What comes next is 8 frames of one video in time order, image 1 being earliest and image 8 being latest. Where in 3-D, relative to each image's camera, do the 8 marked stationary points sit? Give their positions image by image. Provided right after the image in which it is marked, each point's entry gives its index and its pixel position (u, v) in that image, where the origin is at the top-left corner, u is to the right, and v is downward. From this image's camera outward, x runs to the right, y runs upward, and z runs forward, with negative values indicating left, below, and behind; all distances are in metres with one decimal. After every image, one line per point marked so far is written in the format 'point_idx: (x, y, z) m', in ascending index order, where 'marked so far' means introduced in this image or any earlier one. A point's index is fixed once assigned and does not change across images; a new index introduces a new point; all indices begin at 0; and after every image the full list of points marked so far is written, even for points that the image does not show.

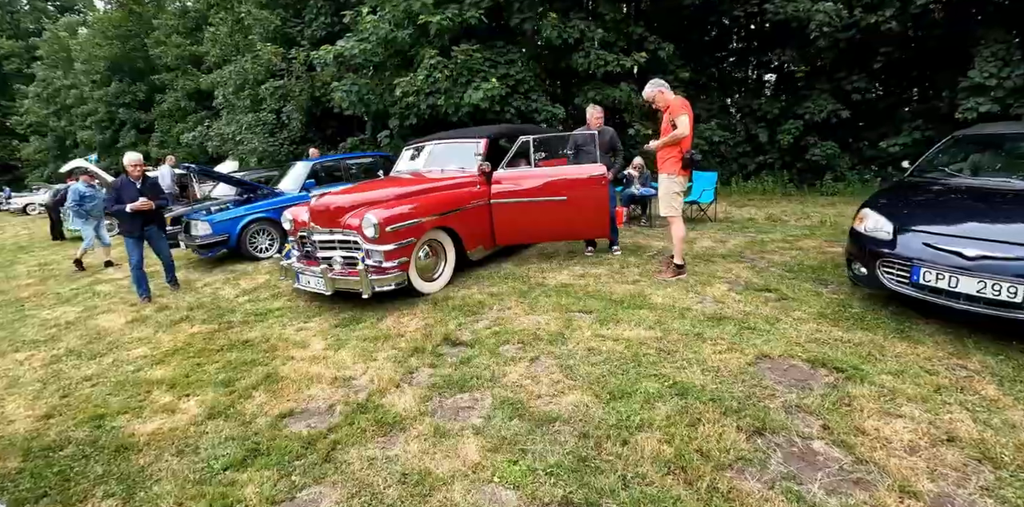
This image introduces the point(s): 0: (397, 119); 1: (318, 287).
0: (-2.9, +3.2, +11.4) m
1: (-1.9, -0.4, +5.0) m
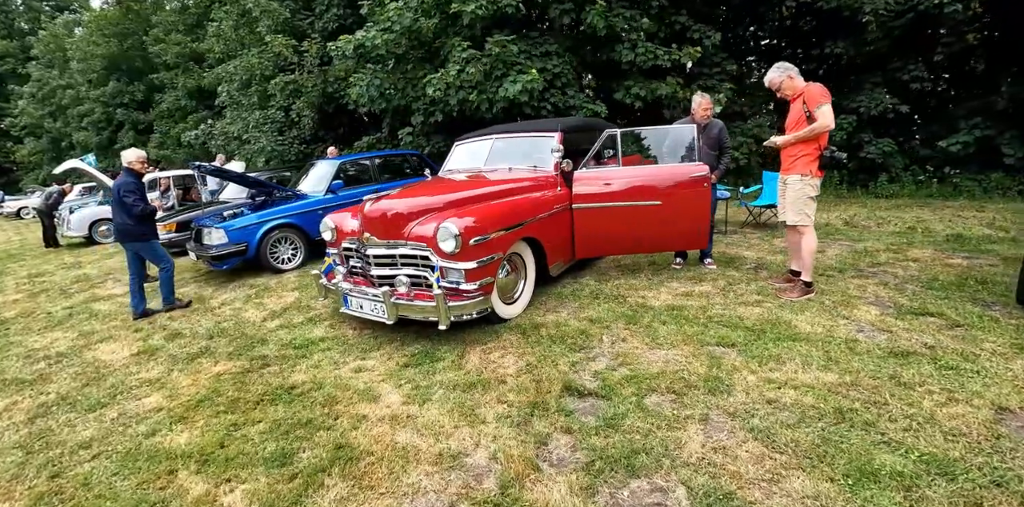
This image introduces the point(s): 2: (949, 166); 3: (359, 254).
0: (-2.0, +3.0, +10.4) m
1: (-1.1, -0.5, +4.0) m
2: (+10.6, +2.1, +11.8) m
3: (-1.3, 0.0, +4.2) m
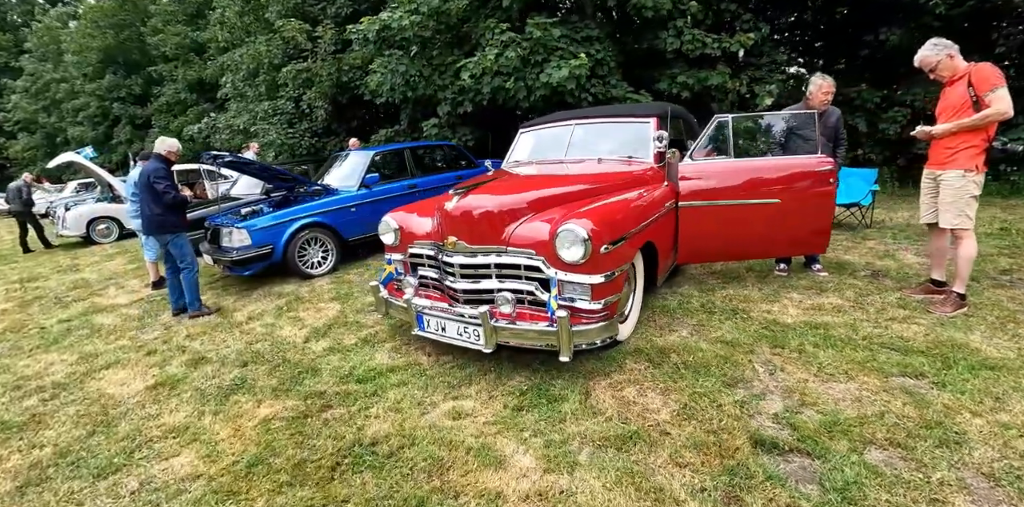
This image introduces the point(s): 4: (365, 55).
0: (-1.3, +2.9, +9.5) m
1: (-0.3, -0.6, +3.1) m
2: (+11.3, +2.1, +11.1) m
3: (-0.5, -0.1, +3.3) m
4: (-3.4, +4.5, +11.0) m
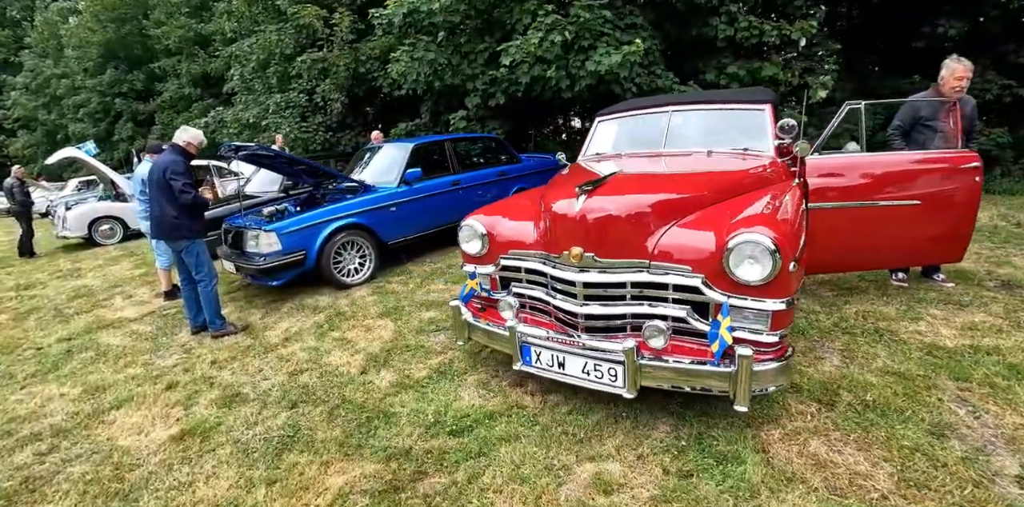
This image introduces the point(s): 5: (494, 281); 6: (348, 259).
0: (-0.6, +2.9, +8.8) m
1: (+0.4, -0.6, +2.4) m
2: (+12.0, +2.0, +10.3) m
3: (+0.2, -0.1, +2.6) m
4: (-2.7, +4.4, +10.2) m
5: (-0.1, -0.2, +2.9) m
6: (-1.6, -0.1, +4.8) m
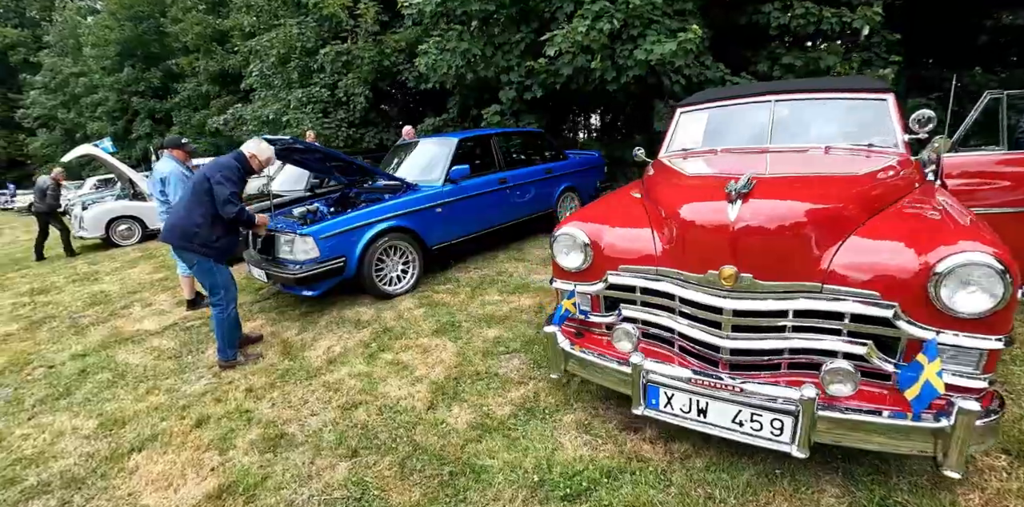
0: (0.0, +2.8, +8.3) m
1: (+0.9, -0.7, +1.9) m
2: (+12.7, +1.9, +9.6) m
3: (+0.7, -0.2, +2.1) m
4: (-2.0, +4.4, +9.8) m
5: (+0.4, -0.2, +2.4) m
6: (-1.1, -0.1, +4.3) m
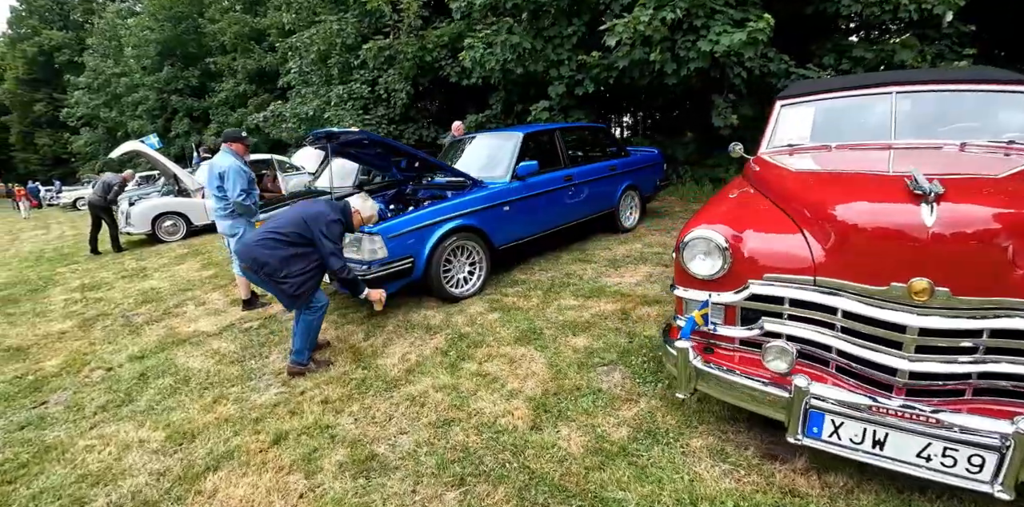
0: (+0.8, +2.8, +8.0) m
1: (+1.4, -0.7, +1.5) m
2: (+13.5, +1.7, +8.7) m
3: (+1.2, -0.2, +1.7) m
4: (-1.1, +4.4, +9.5) m
5: (+0.9, -0.2, +2.0) m
6: (-0.5, -0.1, +4.0) m
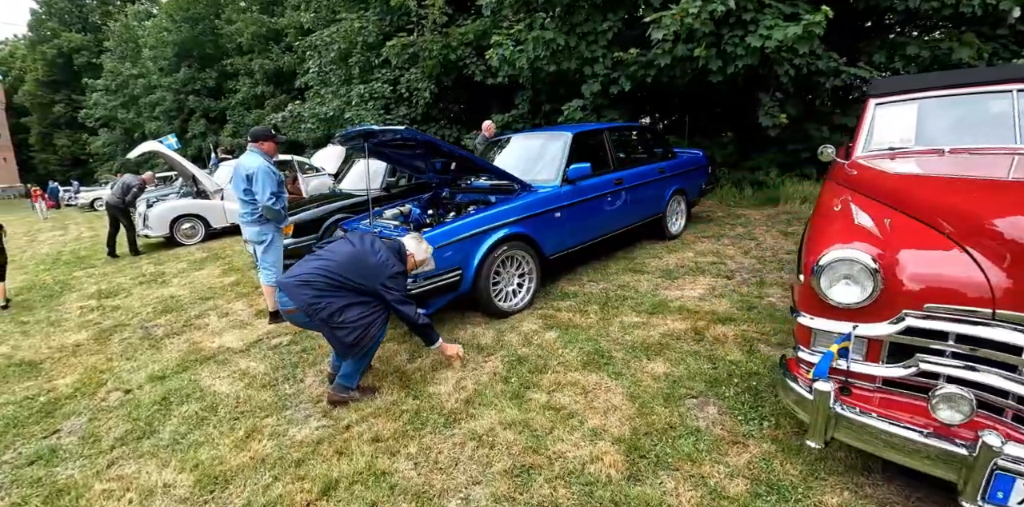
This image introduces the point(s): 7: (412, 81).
0: (+1.3, +2.7, +7.6) m
1: (+1.8, -0.8, +1.1) m
2: (+14.0, +1.5, +8.1) m
3: (+1.6, -0.3, +1.3) m
4: (-0.6, +4.3, +9.2) m
5: (+1.3, -0.3, +1.6) m
6: (-0.1, -0.2, +3.6) m
7: (-2.0, +3.5, +9.8) m
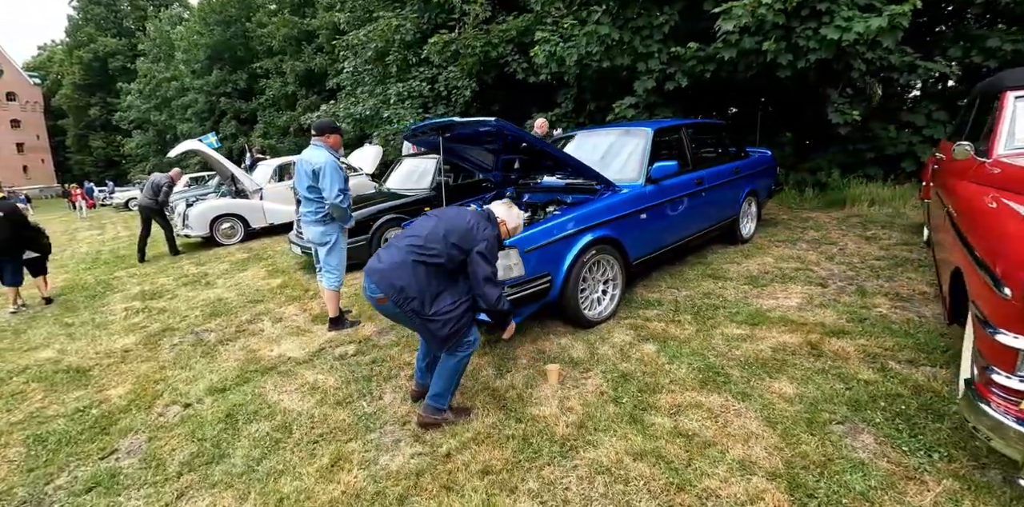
0: (+2.1, +2.6, +7.2) m
1: (+2.3, -0.8, +0.7) m
2: (+14.8, +1.4, +7.3) m
3: (+2.1, -0.3, +0.9) m
4: (+0.2, +4.2, +8.9) m
5: (+1.8, -0.3, +1.2) m
6: (+0.5, -0.2, +3.3) m
7: (-1.2, +3.4, +9.6) m
